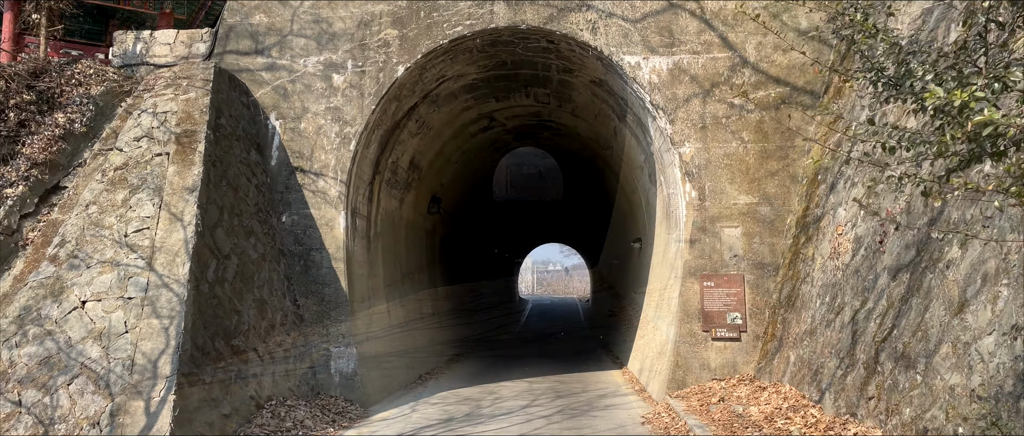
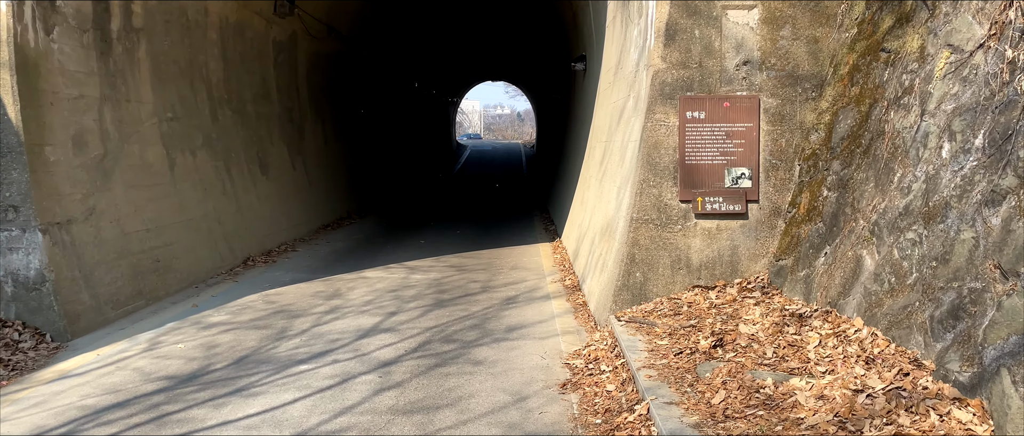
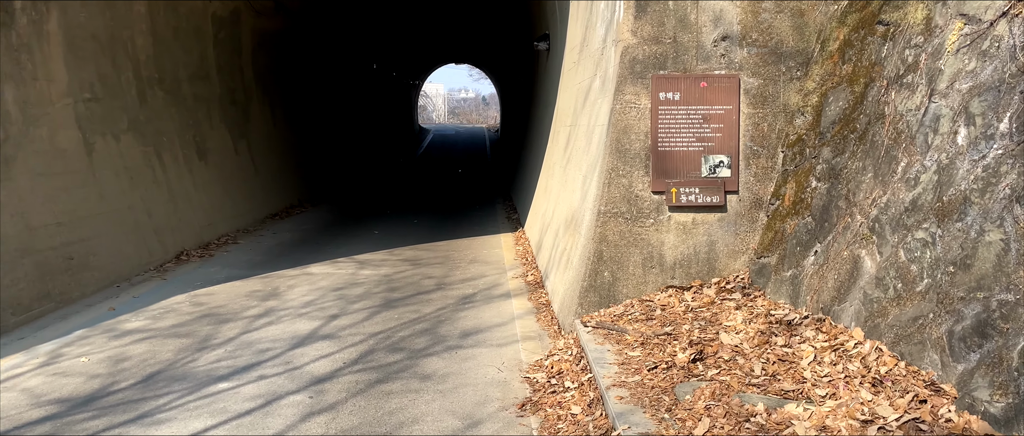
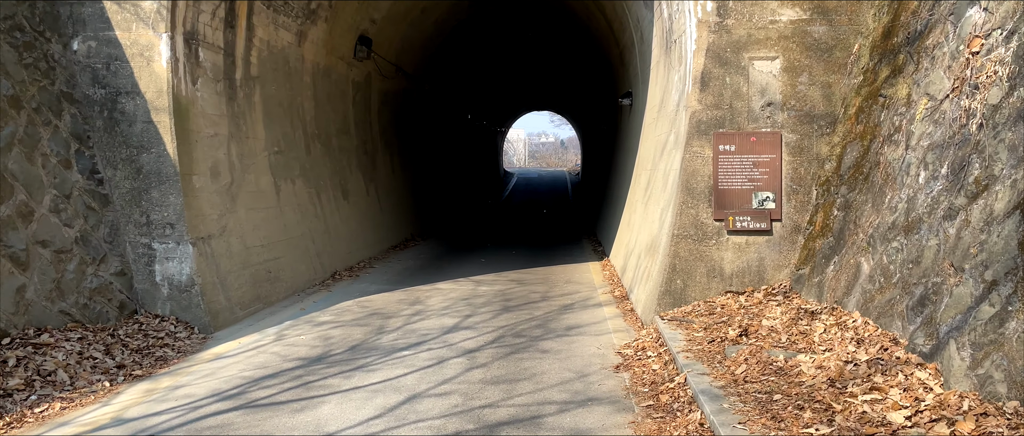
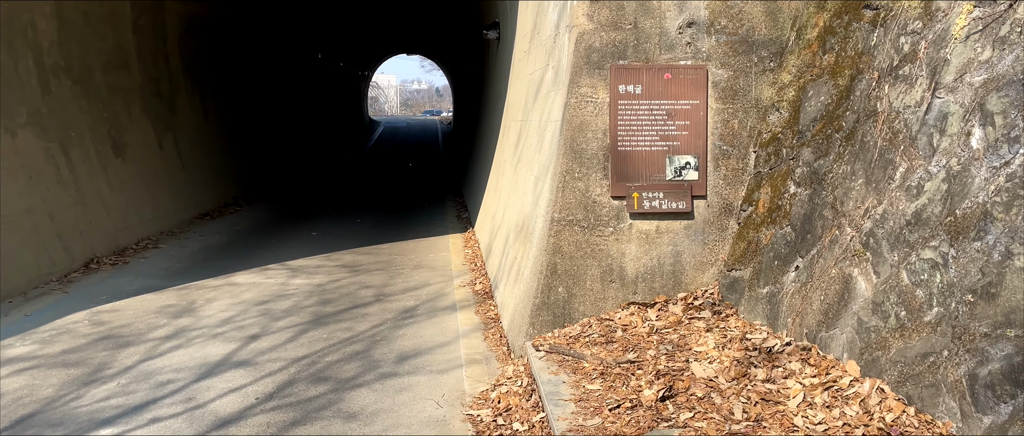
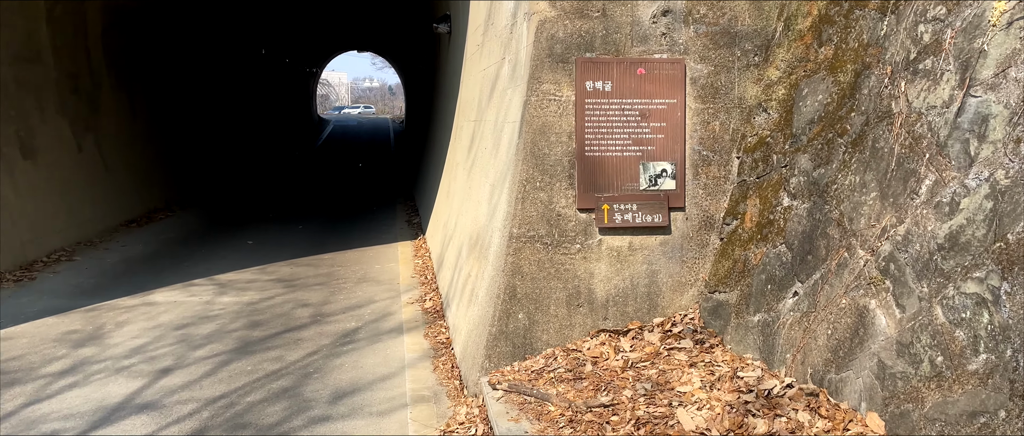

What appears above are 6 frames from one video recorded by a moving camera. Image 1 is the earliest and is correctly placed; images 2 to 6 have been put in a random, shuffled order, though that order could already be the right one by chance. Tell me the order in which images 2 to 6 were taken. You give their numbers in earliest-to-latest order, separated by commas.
4, 2, 3, 5, 6
